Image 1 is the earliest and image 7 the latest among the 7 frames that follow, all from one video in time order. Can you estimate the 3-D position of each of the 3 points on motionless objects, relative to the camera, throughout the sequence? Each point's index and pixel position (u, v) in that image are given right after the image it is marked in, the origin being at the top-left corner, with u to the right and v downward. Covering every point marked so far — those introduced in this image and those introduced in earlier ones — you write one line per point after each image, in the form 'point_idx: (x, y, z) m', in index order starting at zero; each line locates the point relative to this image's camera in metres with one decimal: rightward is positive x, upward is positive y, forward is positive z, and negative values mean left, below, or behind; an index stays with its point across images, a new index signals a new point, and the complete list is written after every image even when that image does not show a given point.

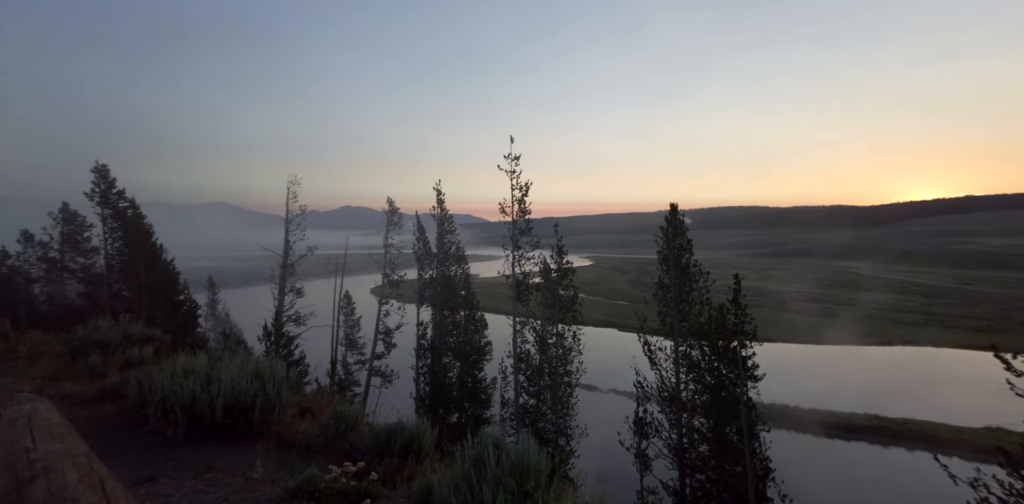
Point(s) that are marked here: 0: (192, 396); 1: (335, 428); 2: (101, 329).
0: (-3.2, -1.4, +4.8) m
1: (-1.9, -1.9, +5.2) m
2: (-7.0, -1.3, +8.5) m
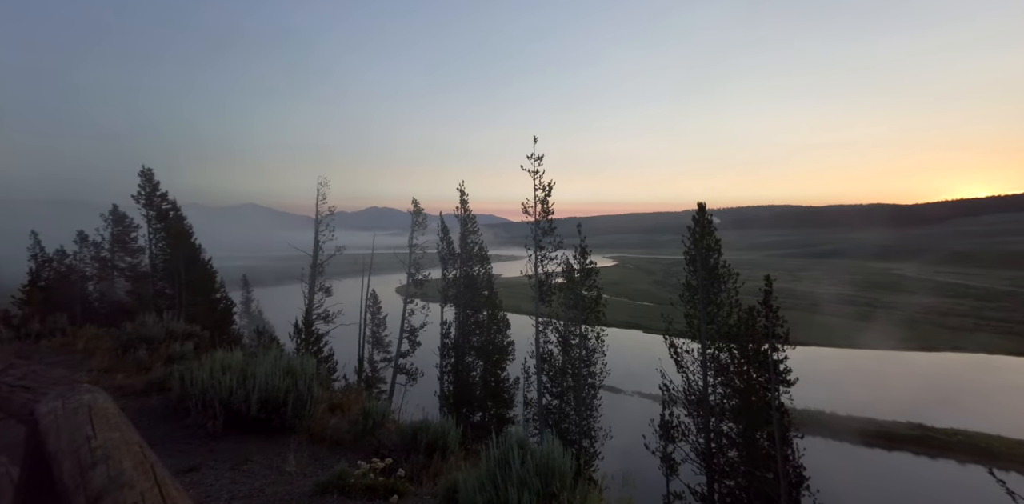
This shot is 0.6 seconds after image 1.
0: (-2.9, -1.4, +5.0) m
1: (-1.6, -1.9, +5.3) m
2: (-6.6, -1.3, +8.9) m
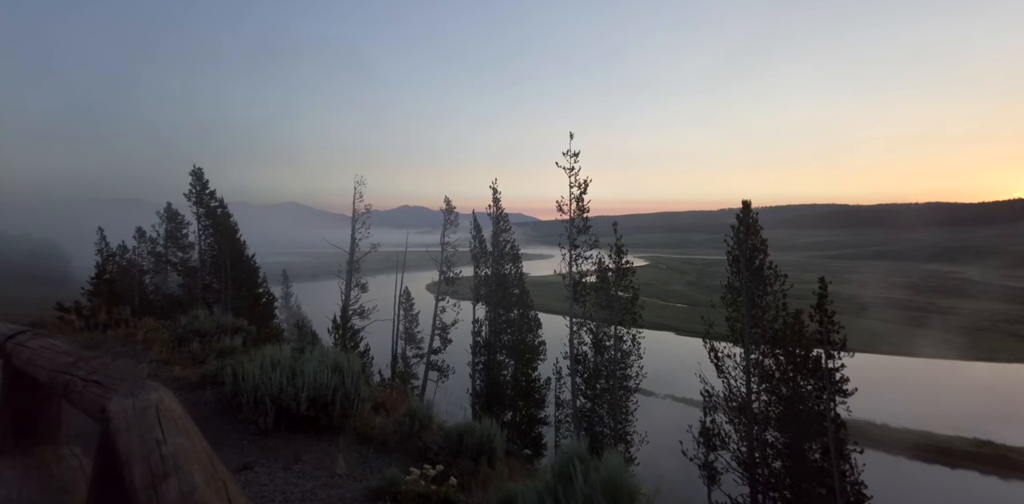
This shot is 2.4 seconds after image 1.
0: (-2.4, -1.4, +5.0) m
1: (-1.1, -1.9, +5.2) m
2: (-5.8, -1.2, +9.1) m
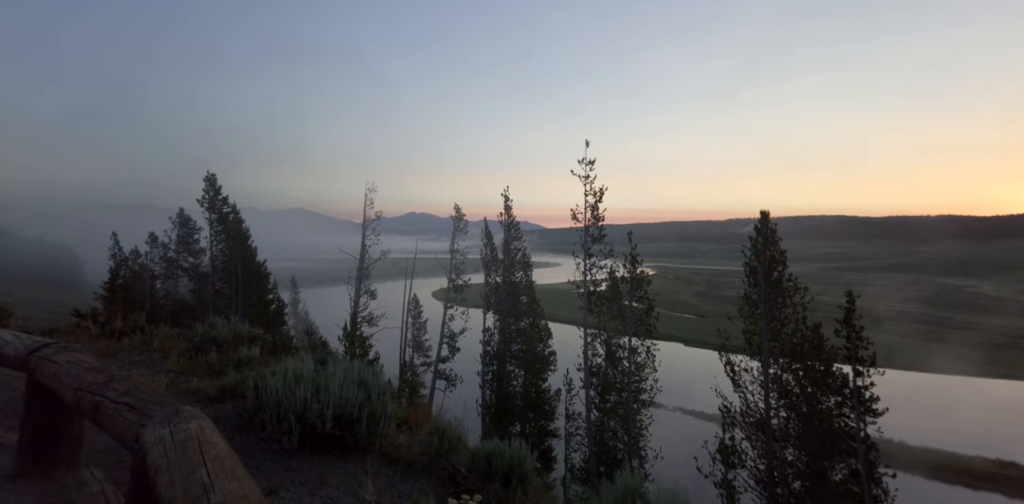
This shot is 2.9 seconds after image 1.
0: (-2.1, -1.5, +4.8) m
1: (-0.8, -2.0, +5.0) m
2: (-5.4, -1.4, +8.9) m
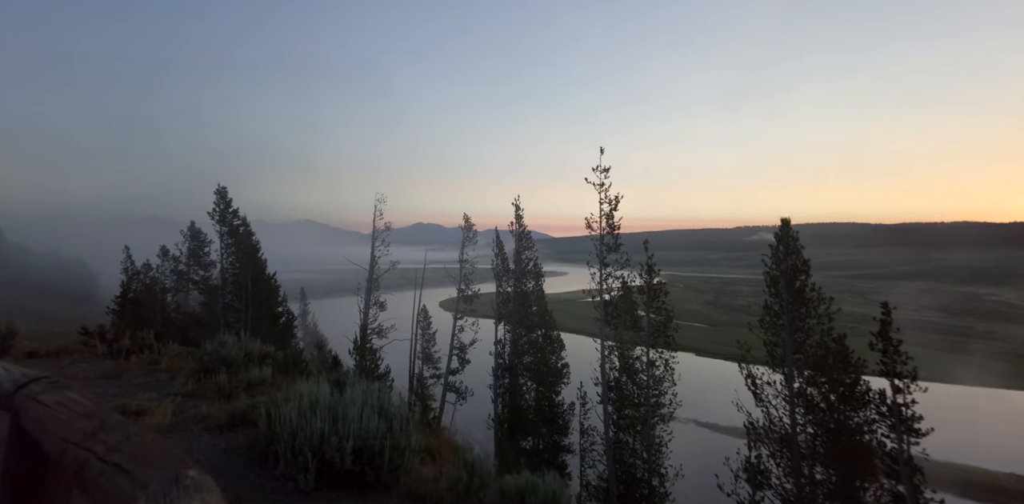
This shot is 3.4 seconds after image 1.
0: (-1.8, -1.7, +4.4) m
1: (-0.4, -2.1, +4.6) m
2: (-5.0, -1.6, +8.6) m
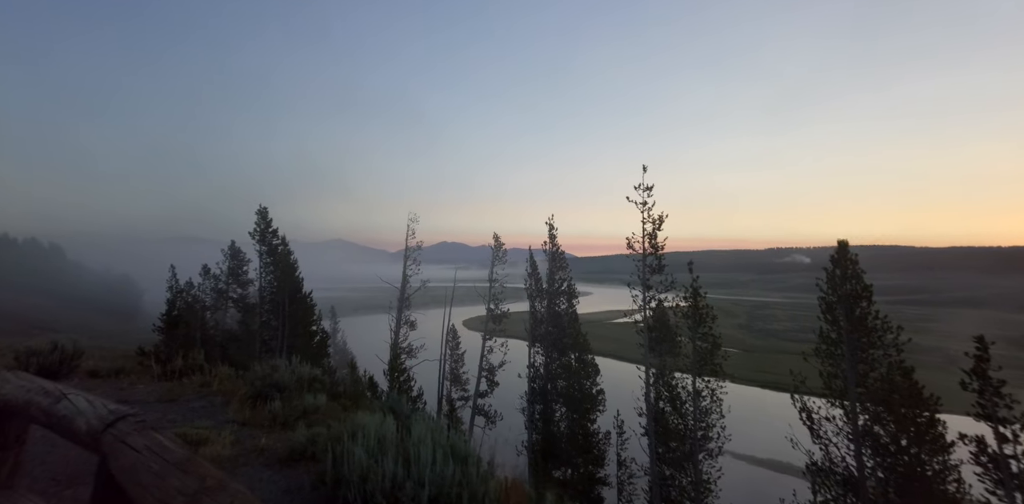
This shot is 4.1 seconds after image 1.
0: (-1.0, -1.9, +4.0) m
1: (+0.3, -2.4, +4.1) m
2: (-4.0, -2.0, +8.3) m
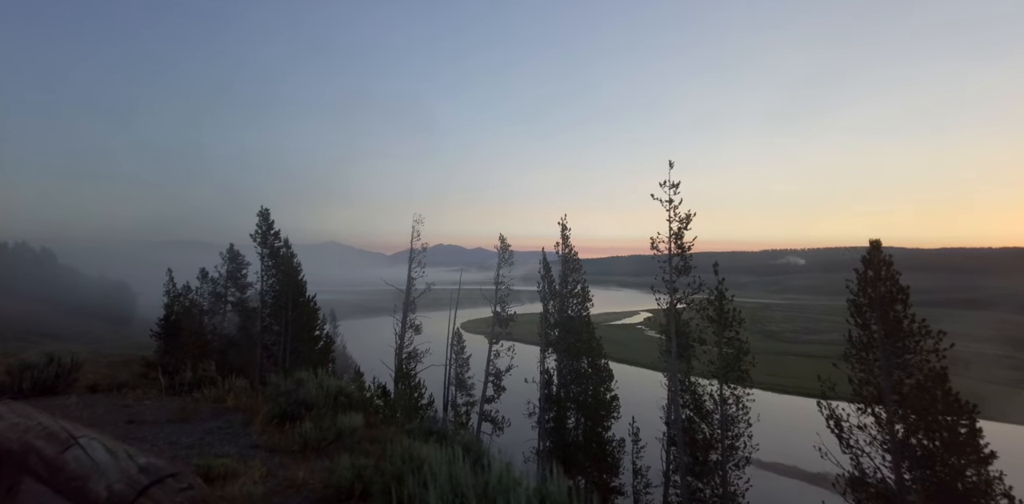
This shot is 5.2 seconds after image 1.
0: (-0.2, -1.8, +3.2) m
1: (+1.1, -2.3, +3.3) m
2: (-3.3, -2.0, +7.5) m
